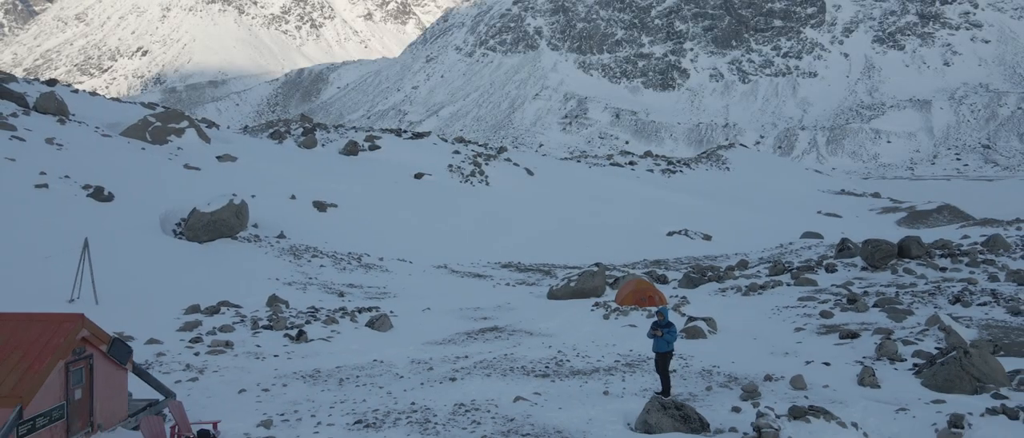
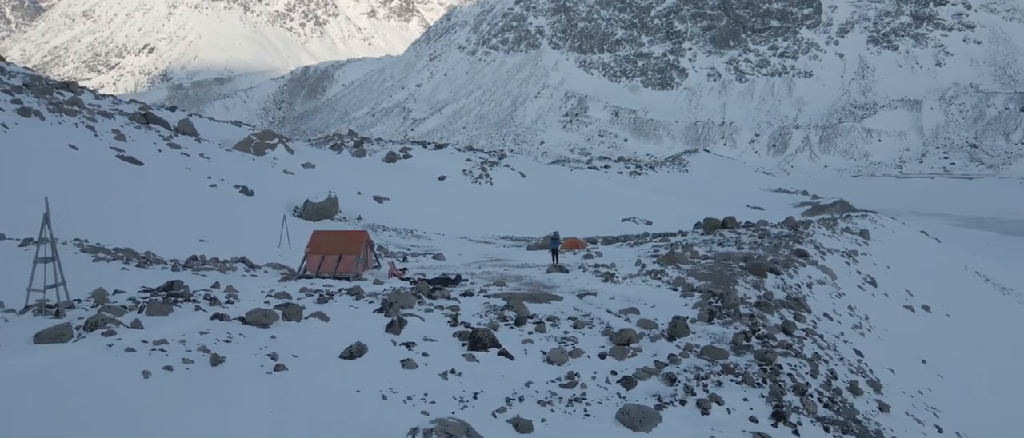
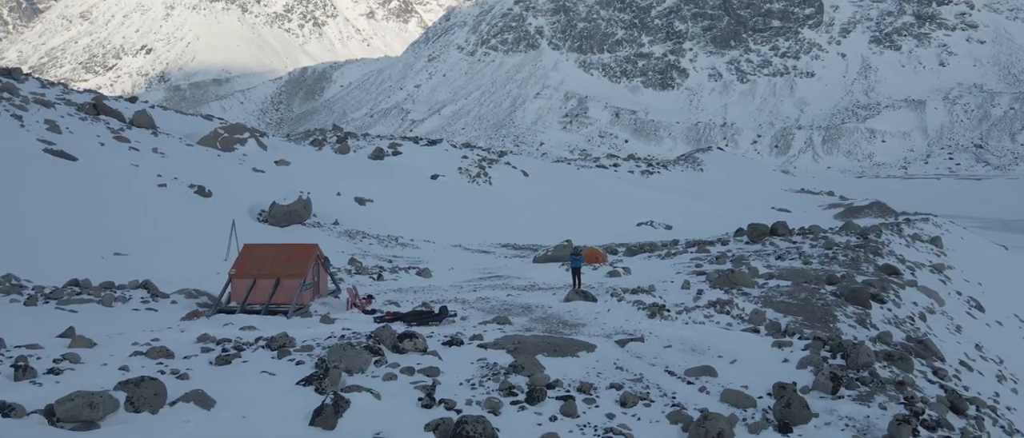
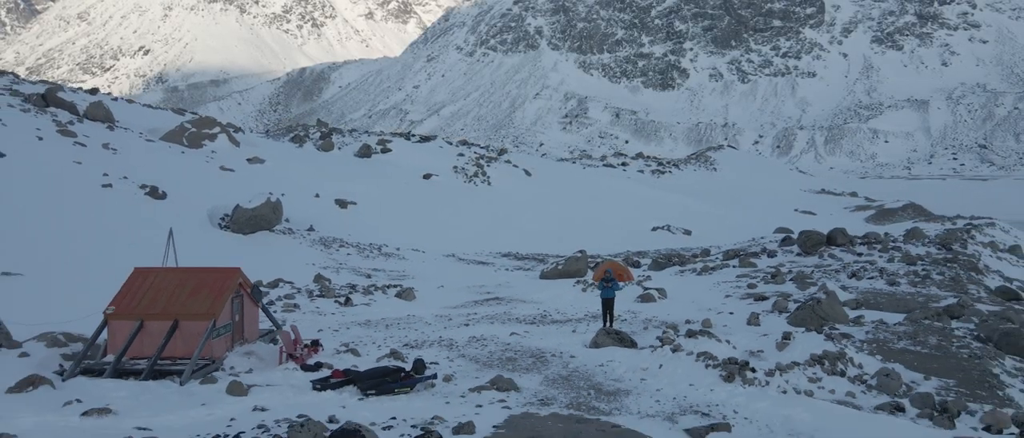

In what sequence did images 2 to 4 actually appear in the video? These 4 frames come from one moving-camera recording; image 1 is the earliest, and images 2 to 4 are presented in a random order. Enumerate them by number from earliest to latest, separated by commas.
4, 3, 2
